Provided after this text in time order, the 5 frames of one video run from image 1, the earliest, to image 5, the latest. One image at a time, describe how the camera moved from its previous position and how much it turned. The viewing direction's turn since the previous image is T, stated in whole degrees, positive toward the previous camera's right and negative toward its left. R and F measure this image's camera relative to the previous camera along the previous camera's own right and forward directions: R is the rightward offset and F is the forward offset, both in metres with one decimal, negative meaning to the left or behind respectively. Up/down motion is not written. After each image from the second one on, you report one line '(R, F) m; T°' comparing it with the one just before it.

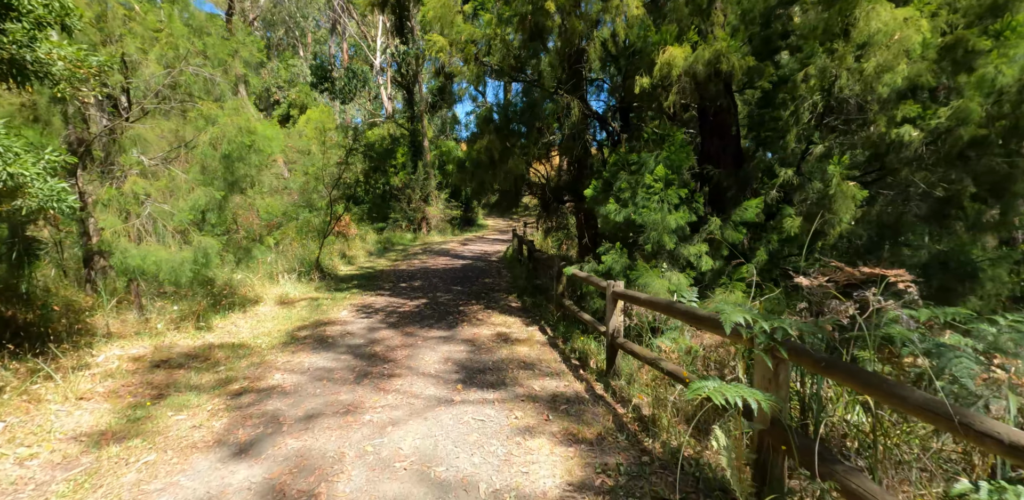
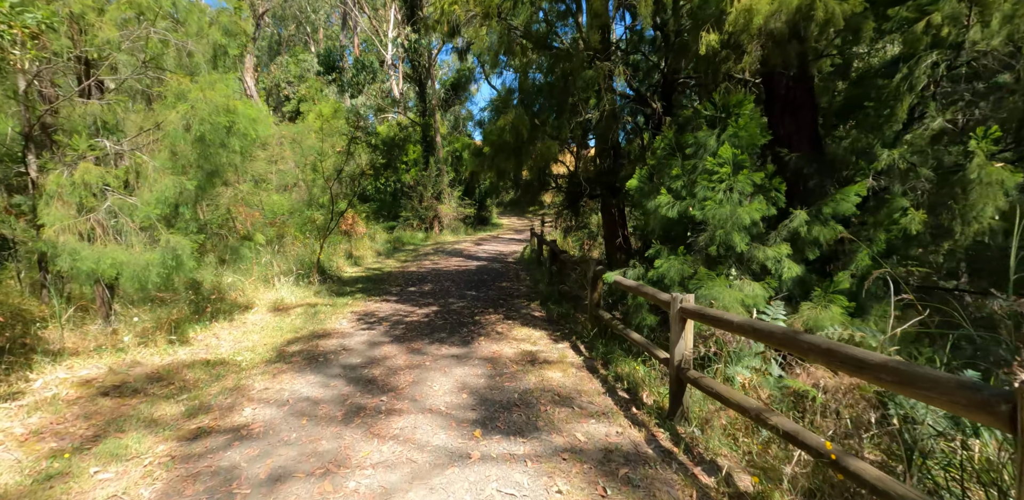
(-0.2, +1.2) m; -1°
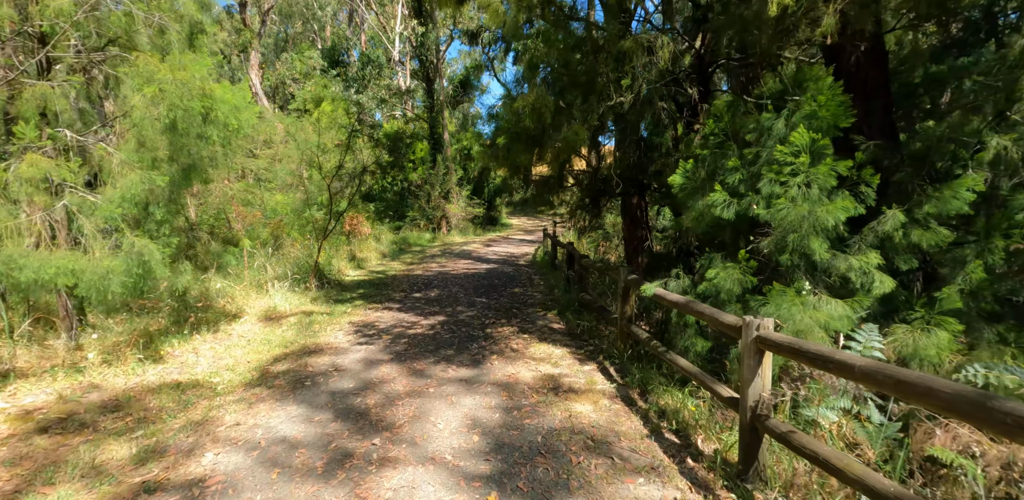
(-0.1, +0.9) m; -1°
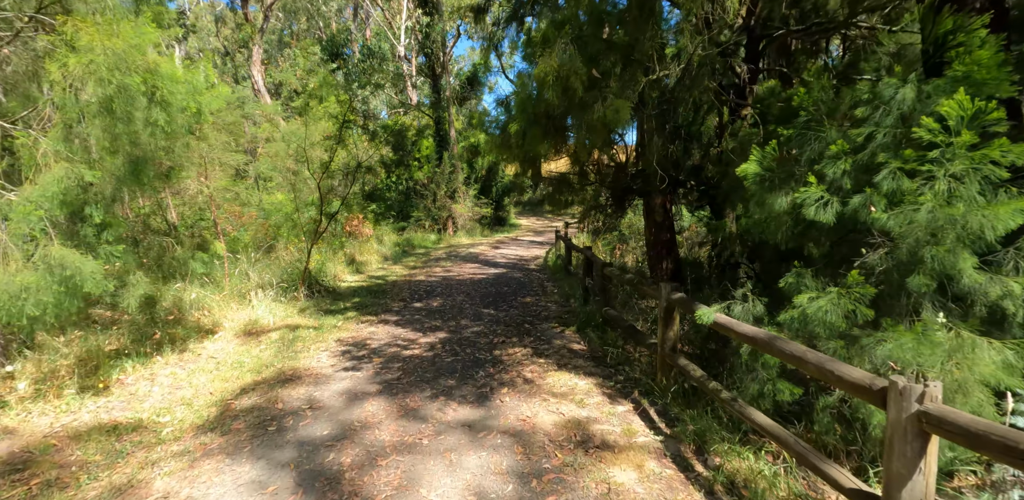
(-0.1, +1.0) m; -1°
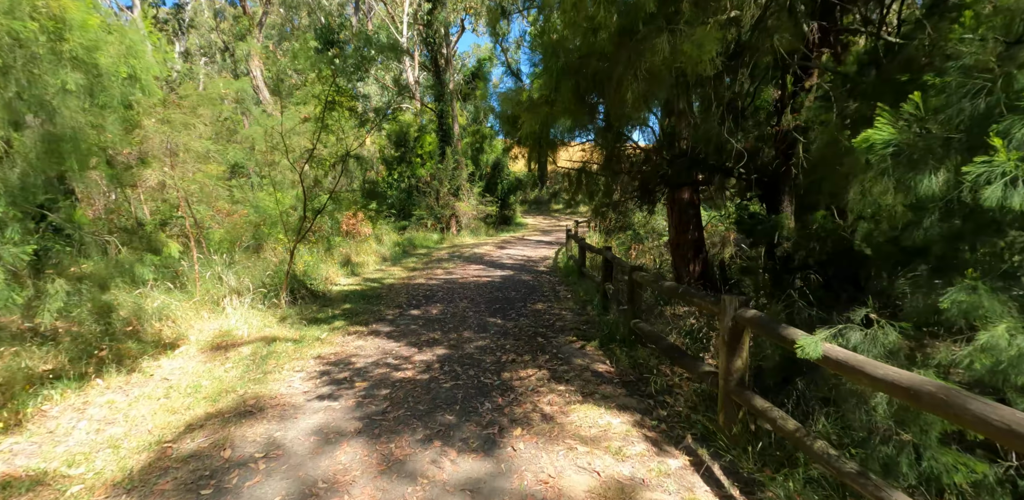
(-0.1, +1.0) m; 0°
